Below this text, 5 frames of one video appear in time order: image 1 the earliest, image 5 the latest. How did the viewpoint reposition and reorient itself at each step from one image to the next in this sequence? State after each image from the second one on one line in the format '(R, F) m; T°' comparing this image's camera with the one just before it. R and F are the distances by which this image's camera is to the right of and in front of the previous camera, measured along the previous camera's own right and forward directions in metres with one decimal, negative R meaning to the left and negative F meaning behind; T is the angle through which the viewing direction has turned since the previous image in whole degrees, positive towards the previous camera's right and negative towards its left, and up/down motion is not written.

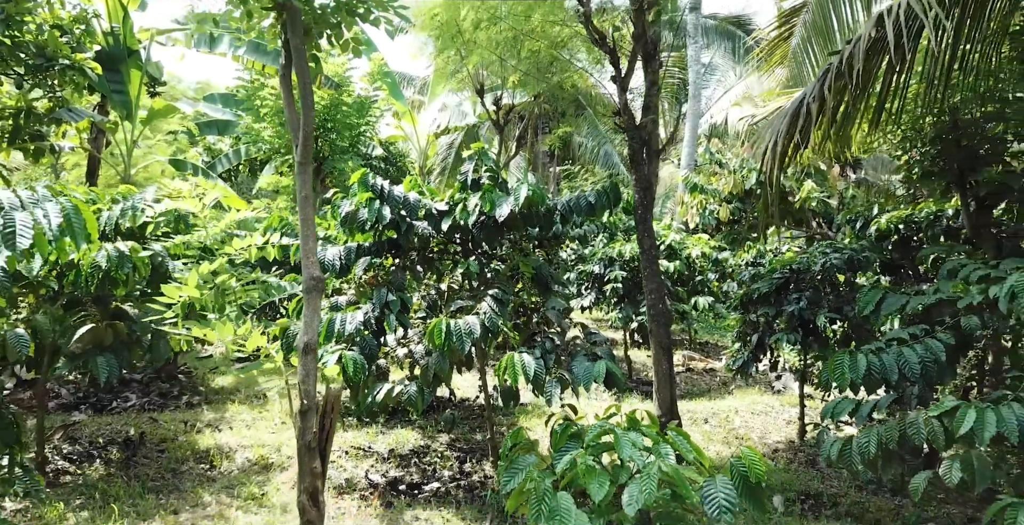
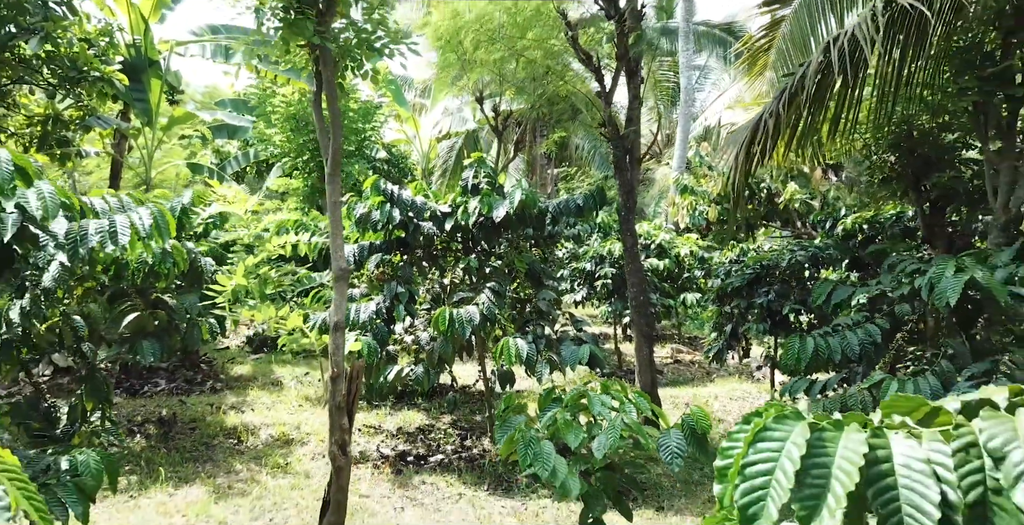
(0.0, -0.6) m; 0°
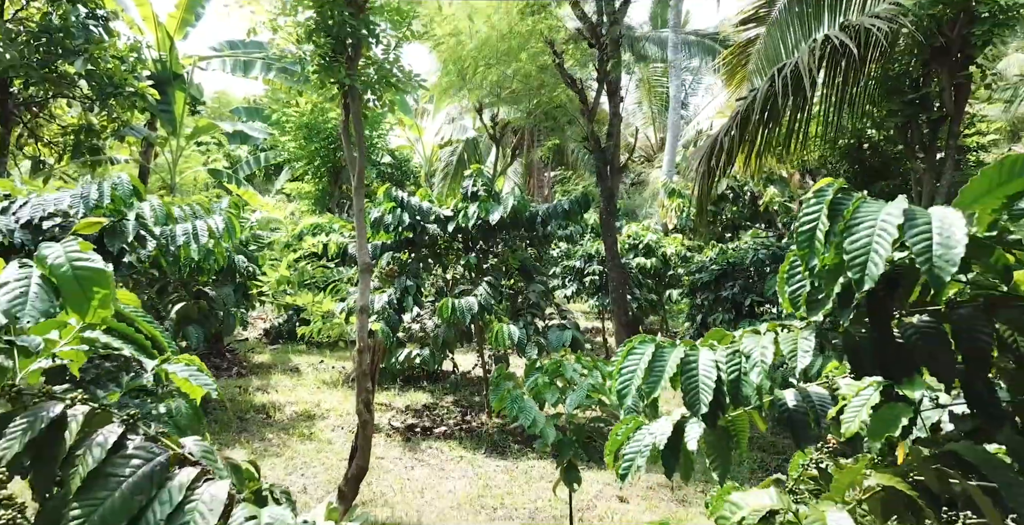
(0.0, -0.8) m; 0°
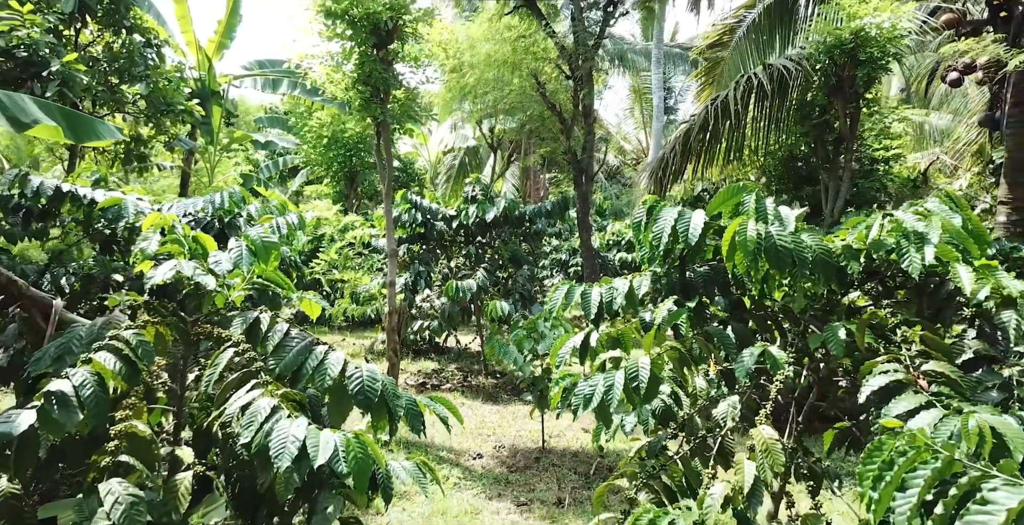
(+0.1, -1.4) m; 0°
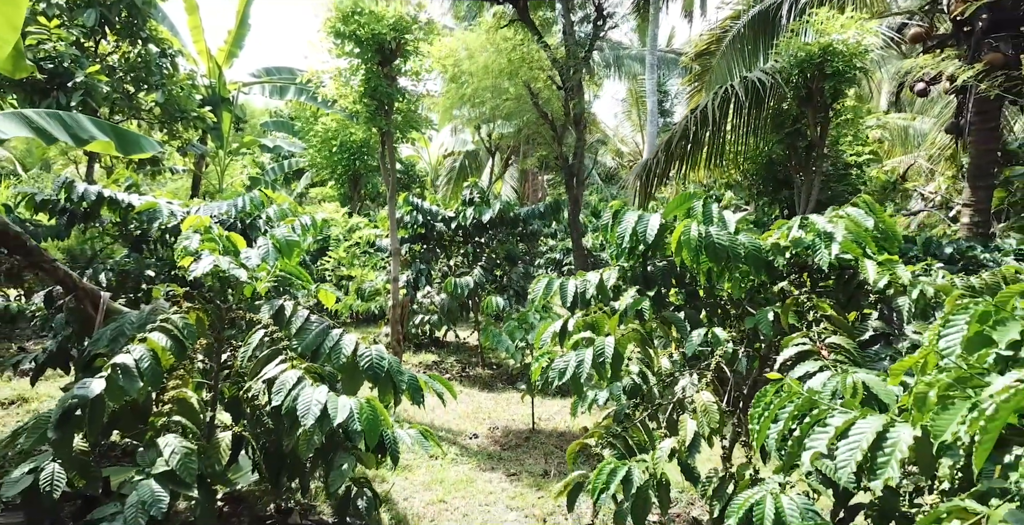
(+0.1, -0.5) m; 0°
